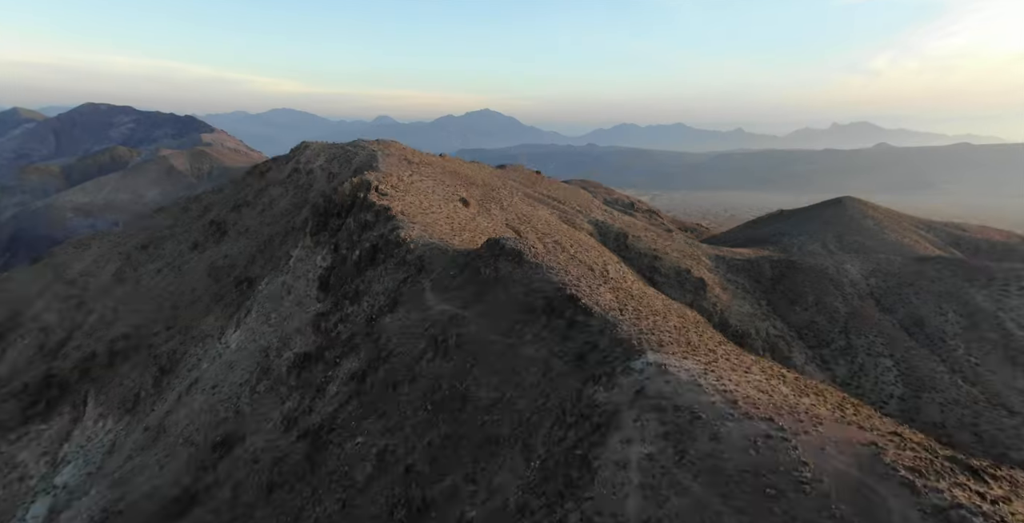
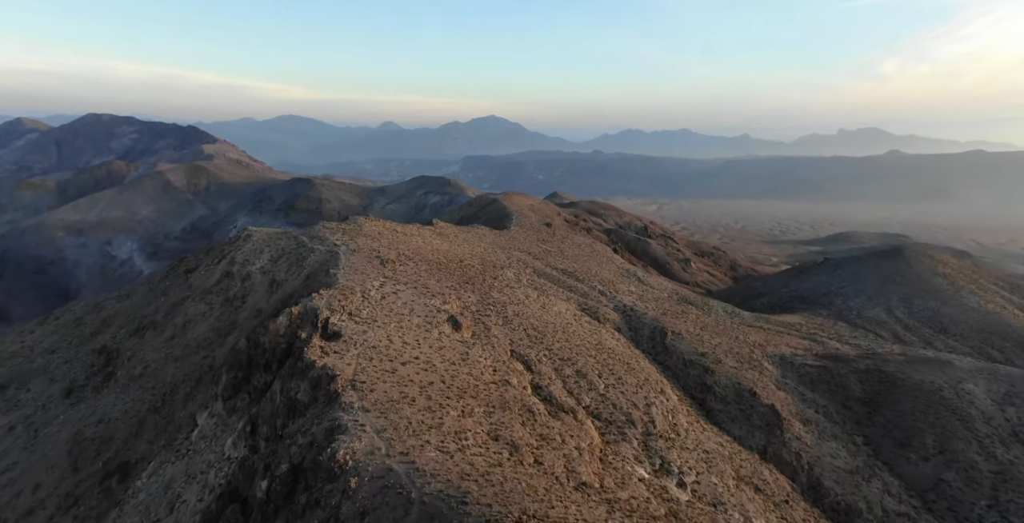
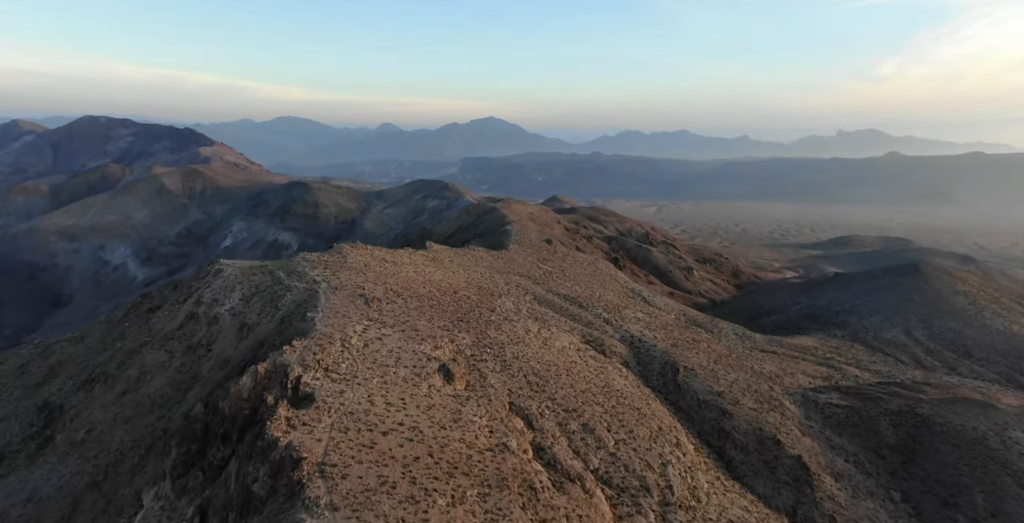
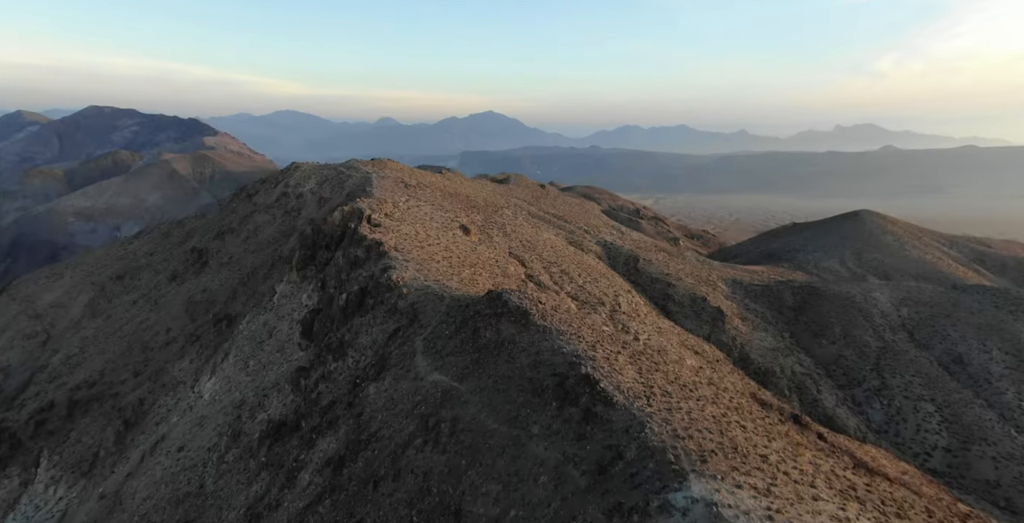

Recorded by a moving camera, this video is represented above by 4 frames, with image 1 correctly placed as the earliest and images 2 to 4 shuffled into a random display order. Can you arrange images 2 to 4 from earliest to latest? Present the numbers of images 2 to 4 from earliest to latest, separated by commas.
4, 2, 3
